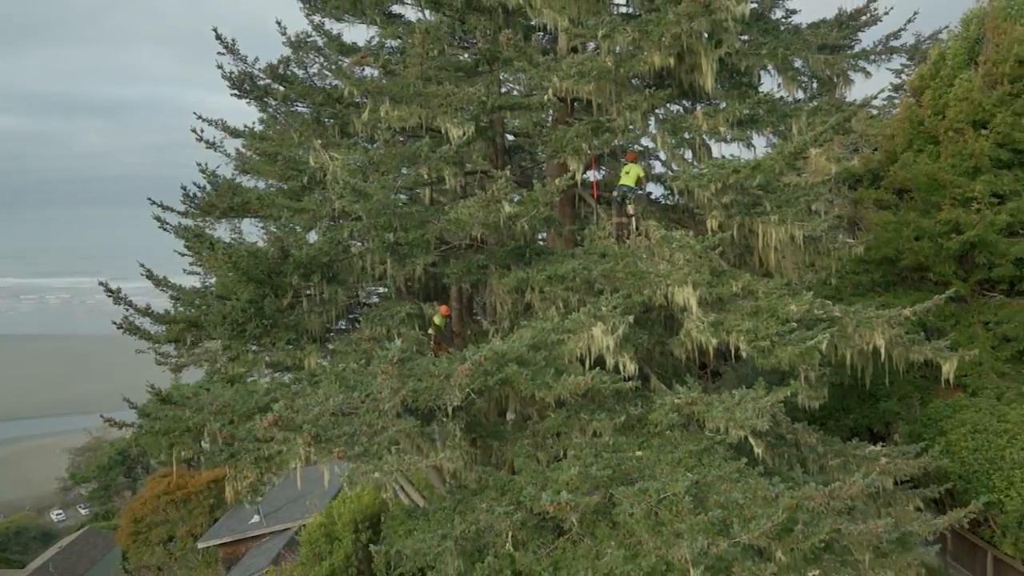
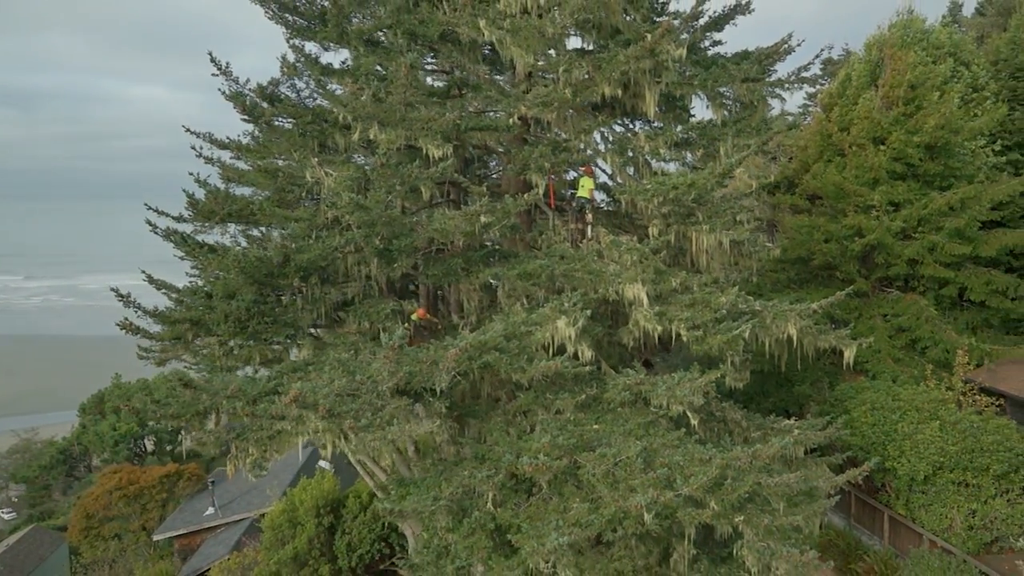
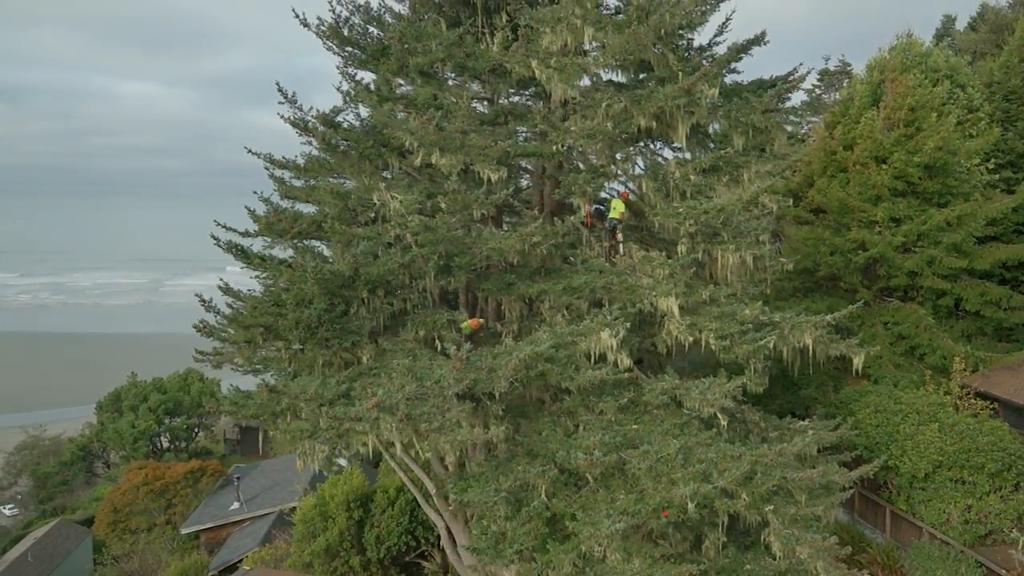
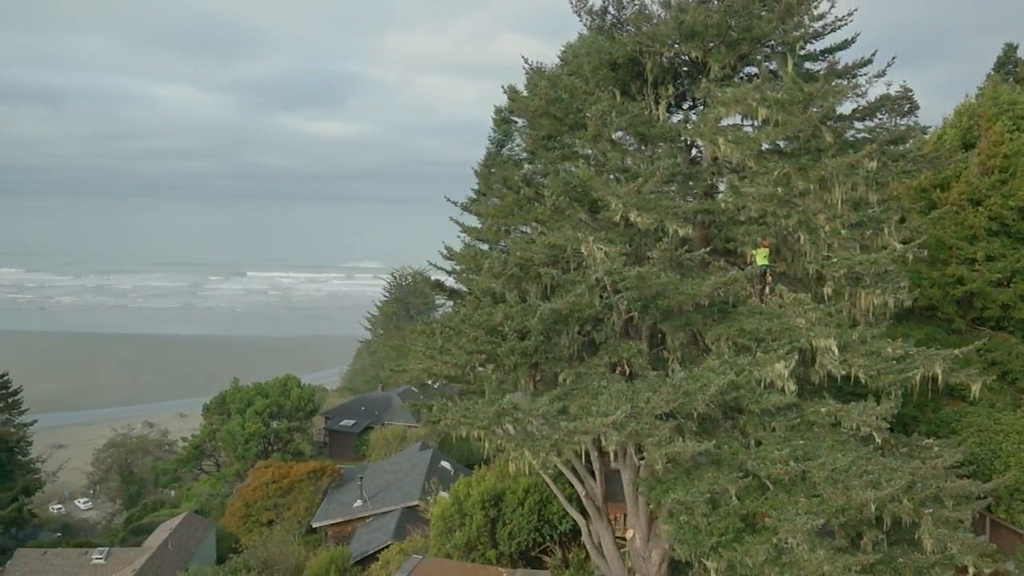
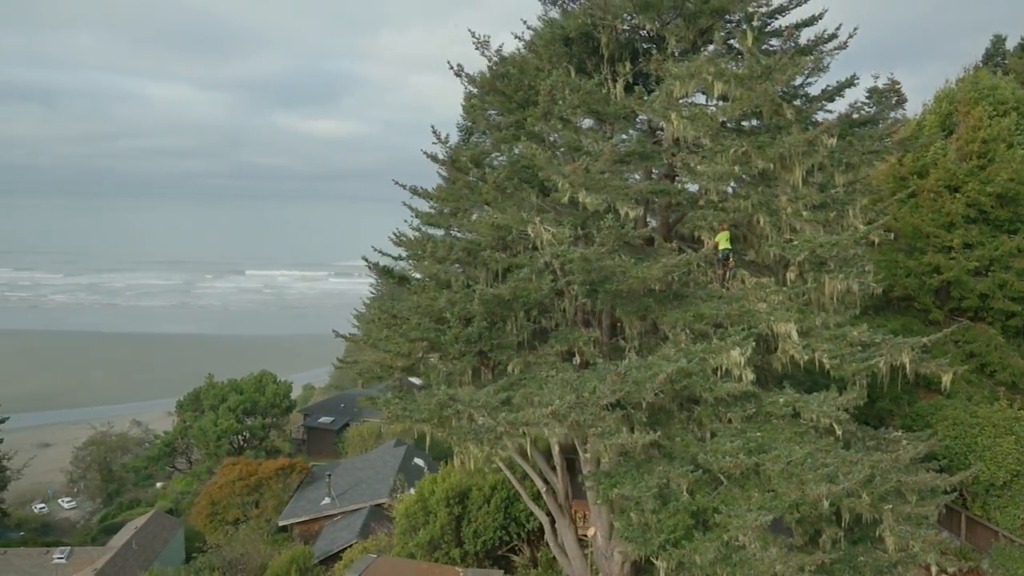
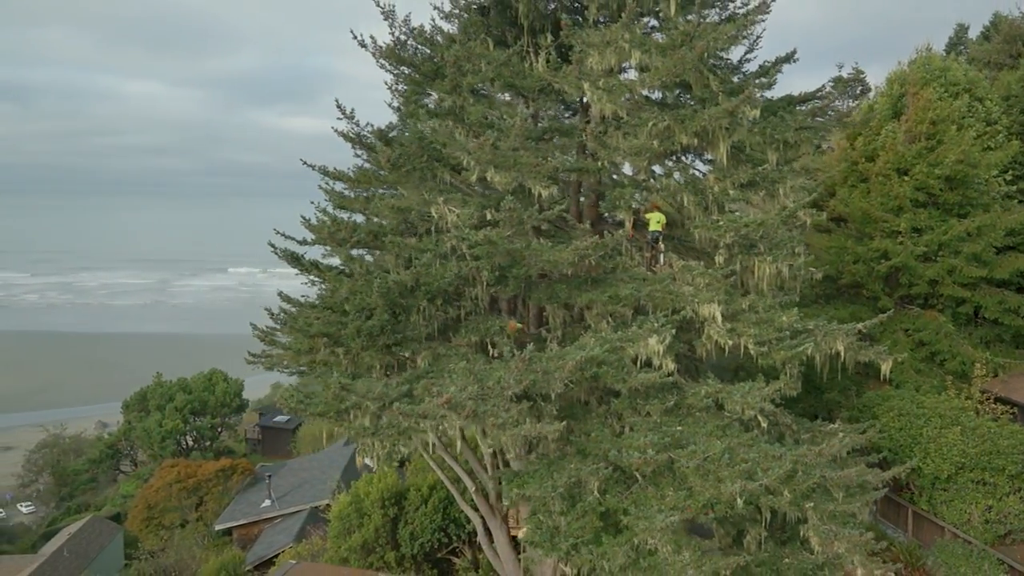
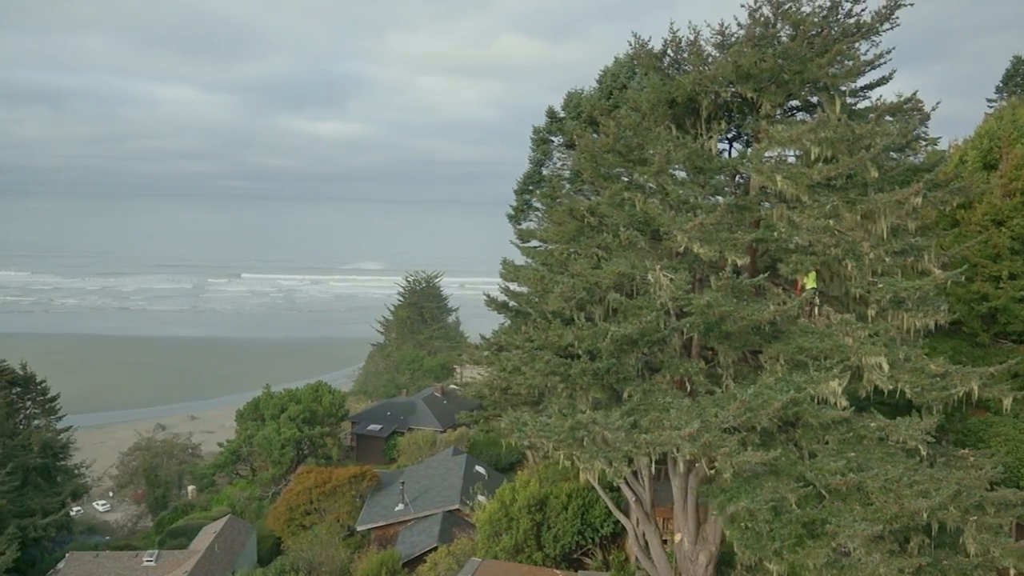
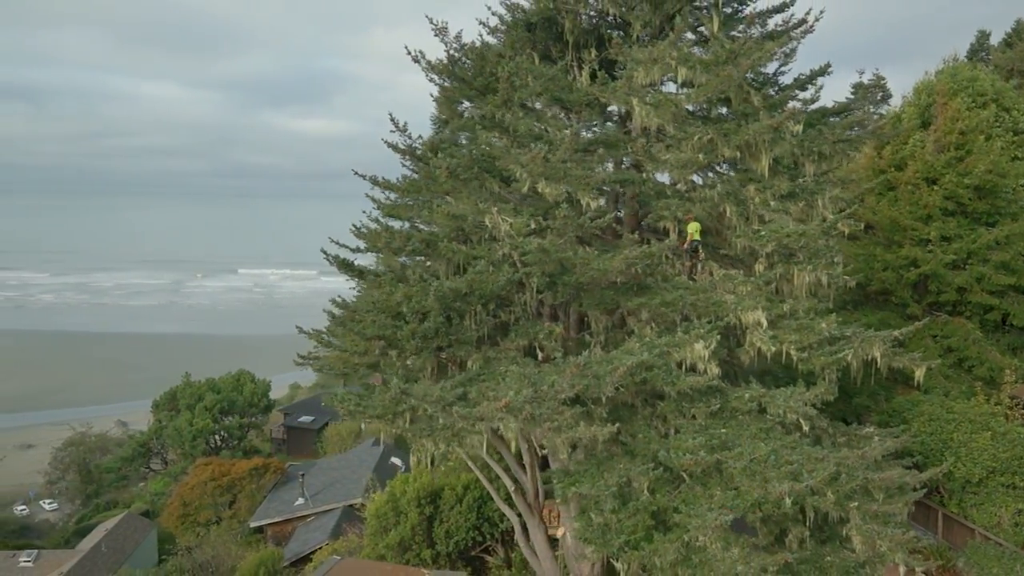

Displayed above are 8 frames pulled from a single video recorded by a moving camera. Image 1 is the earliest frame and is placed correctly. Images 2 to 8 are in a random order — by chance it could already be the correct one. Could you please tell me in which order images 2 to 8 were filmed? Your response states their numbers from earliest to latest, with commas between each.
2, 3, 6, 8, 5, 4, 7
